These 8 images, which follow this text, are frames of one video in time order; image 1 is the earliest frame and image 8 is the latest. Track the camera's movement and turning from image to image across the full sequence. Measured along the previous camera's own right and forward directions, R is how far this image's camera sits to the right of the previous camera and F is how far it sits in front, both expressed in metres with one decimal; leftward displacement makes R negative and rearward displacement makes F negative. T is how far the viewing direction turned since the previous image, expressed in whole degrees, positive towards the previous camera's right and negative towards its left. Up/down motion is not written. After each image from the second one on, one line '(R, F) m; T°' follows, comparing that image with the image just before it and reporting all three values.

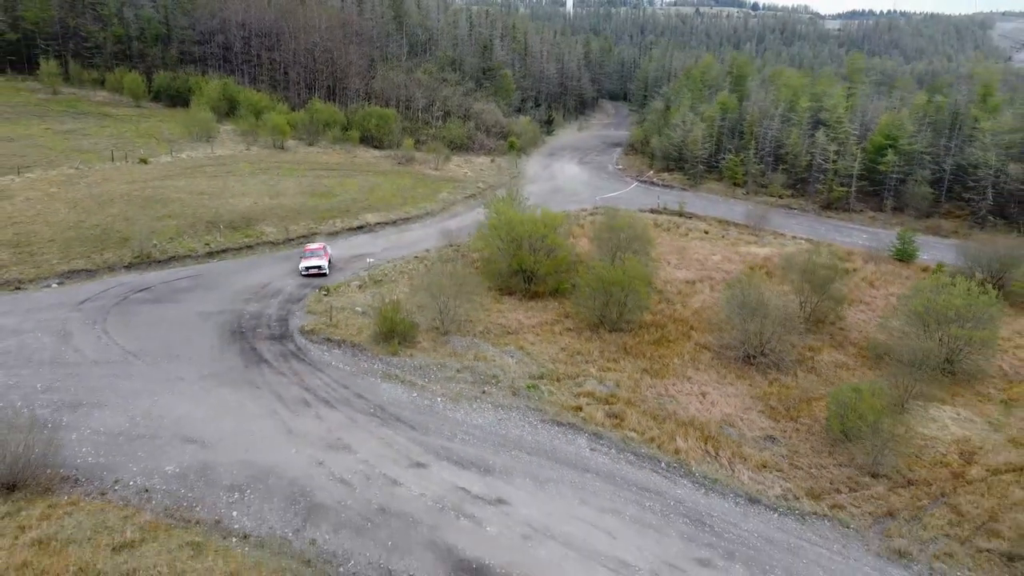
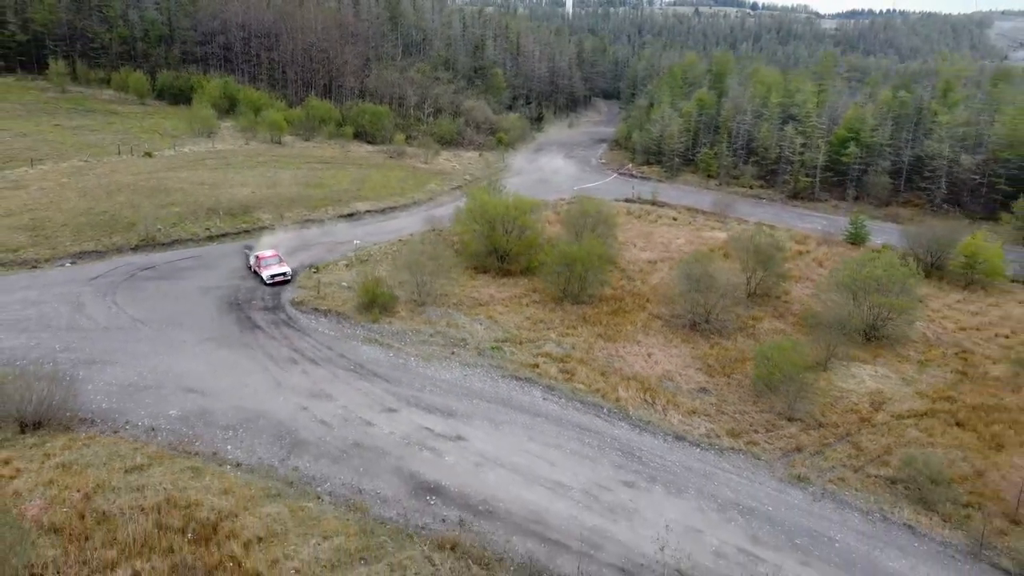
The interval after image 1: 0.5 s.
(+1.0, -2.5) m; 0°
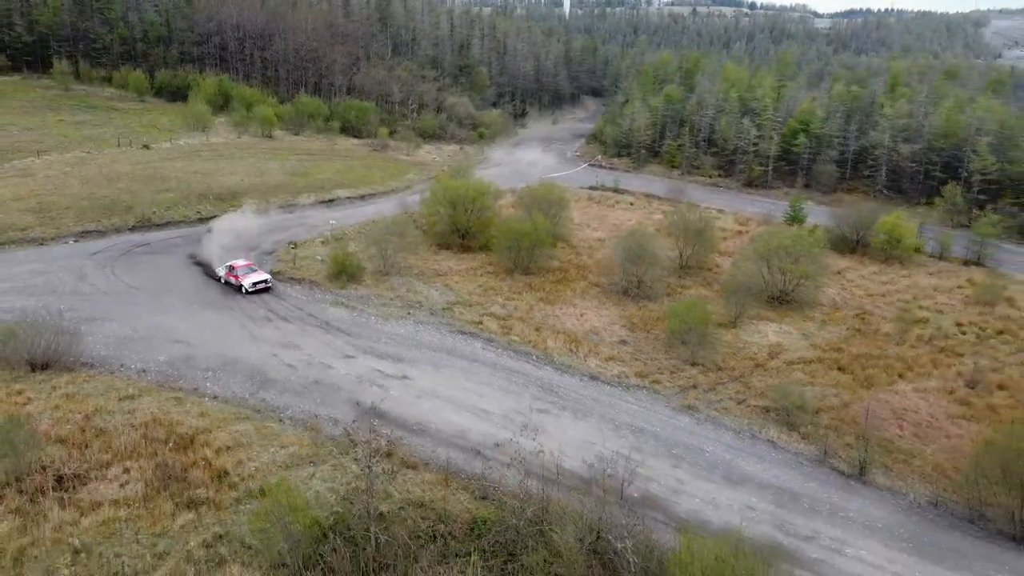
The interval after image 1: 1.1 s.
(+1.8, -3.2) m; 0°
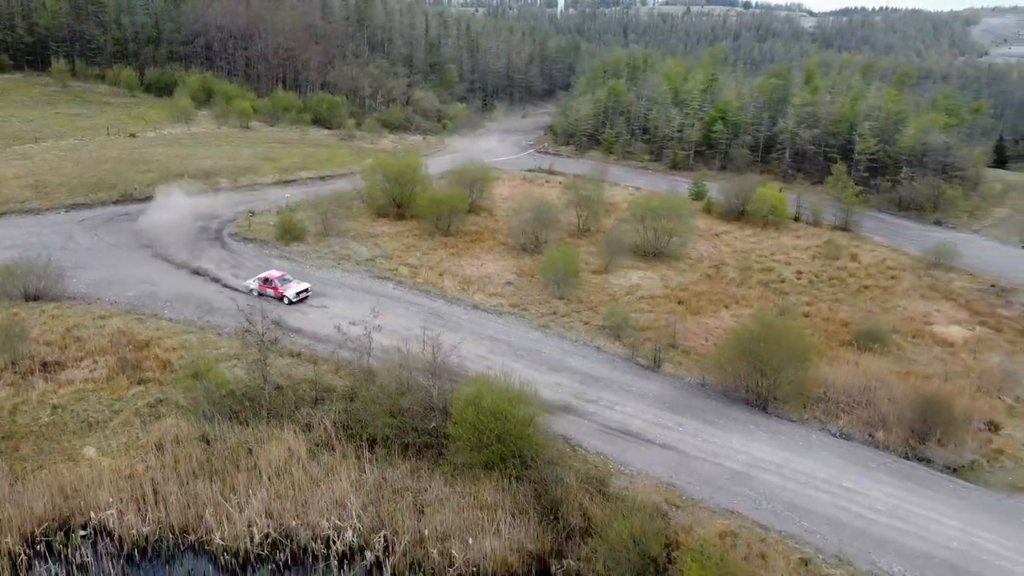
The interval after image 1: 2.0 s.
(+3.6, -5.5) m; 0°
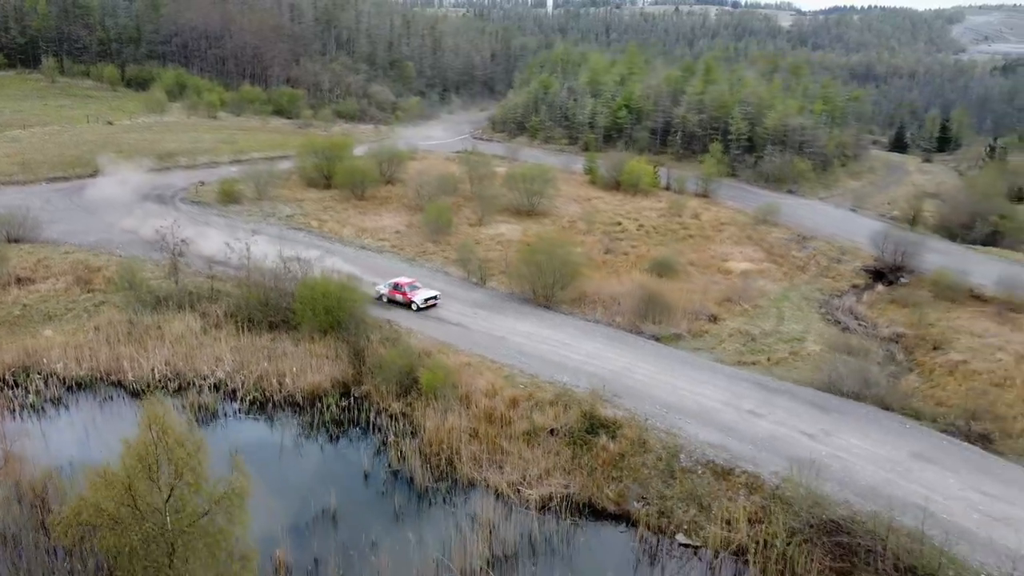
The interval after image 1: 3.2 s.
(+5.3, -7.5) m; 0°
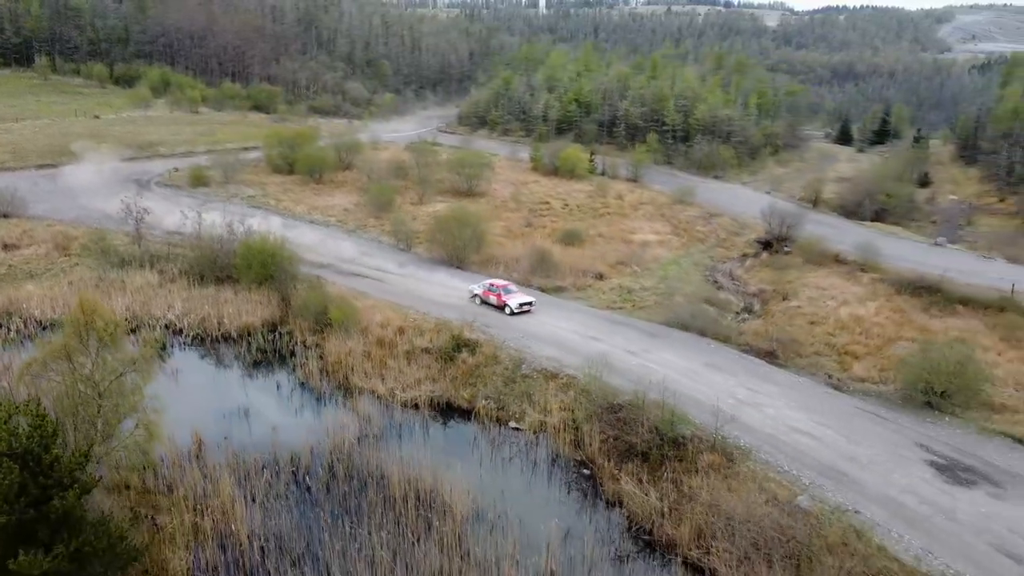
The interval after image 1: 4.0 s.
(+3.4, -4.7) m; 0°
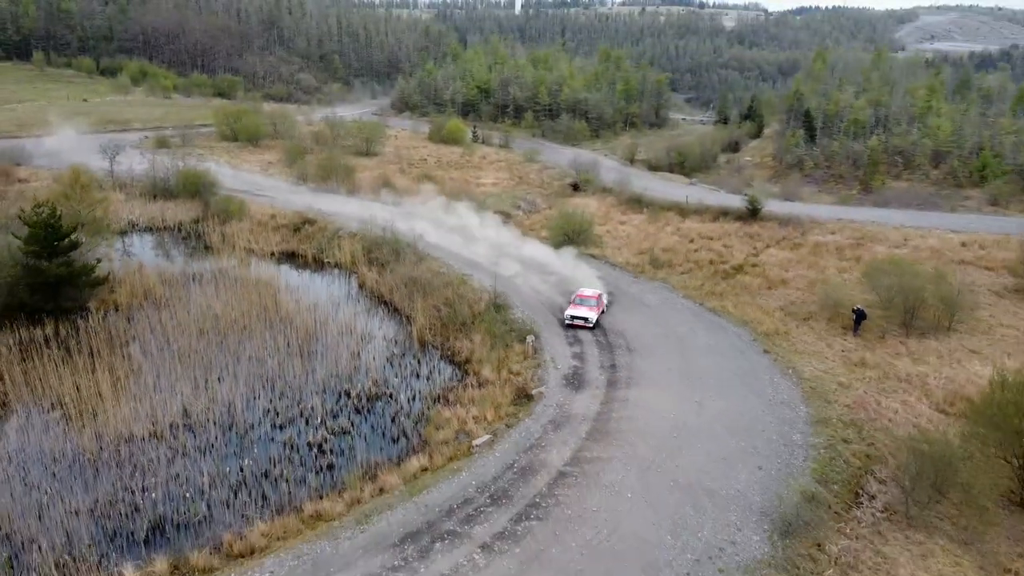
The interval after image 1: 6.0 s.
(+7.9, -15.0) m; 0°
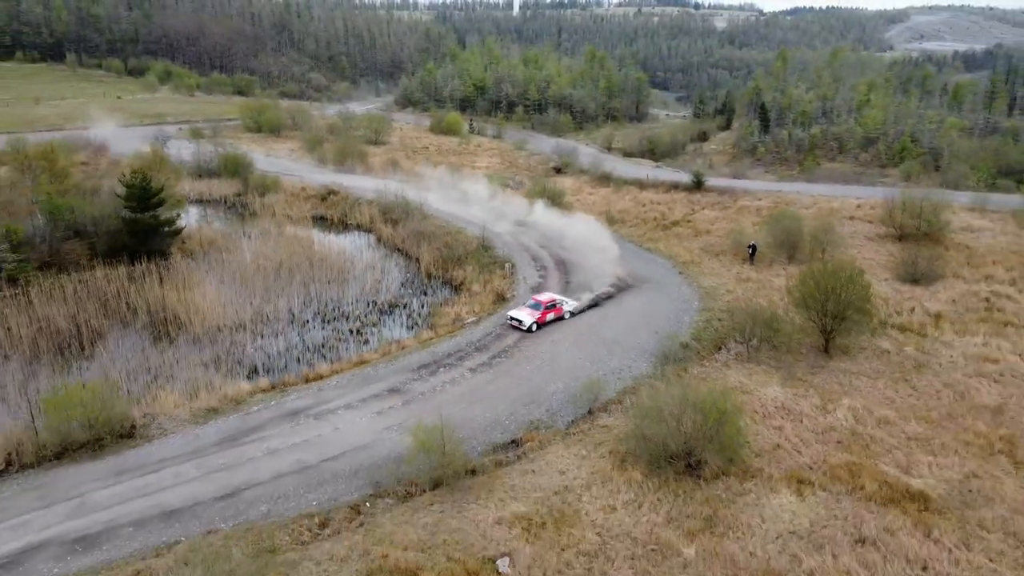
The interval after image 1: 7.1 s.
(+0.7, -8.5) m; 0°
